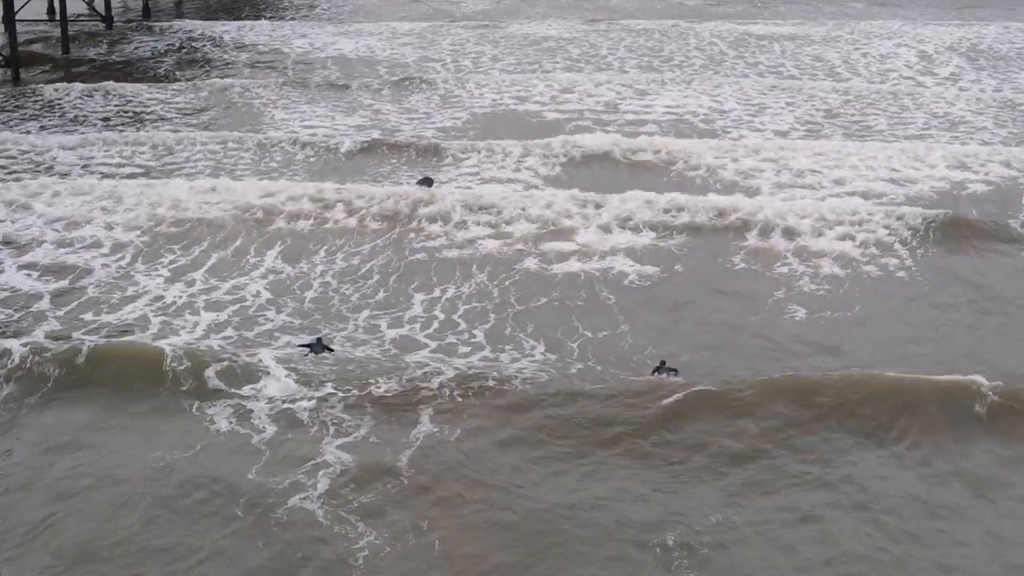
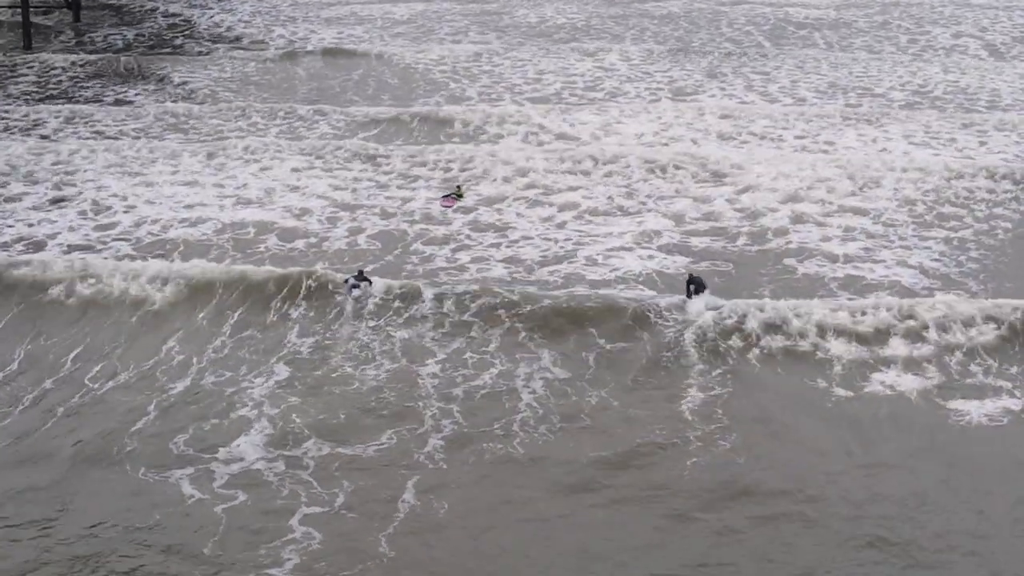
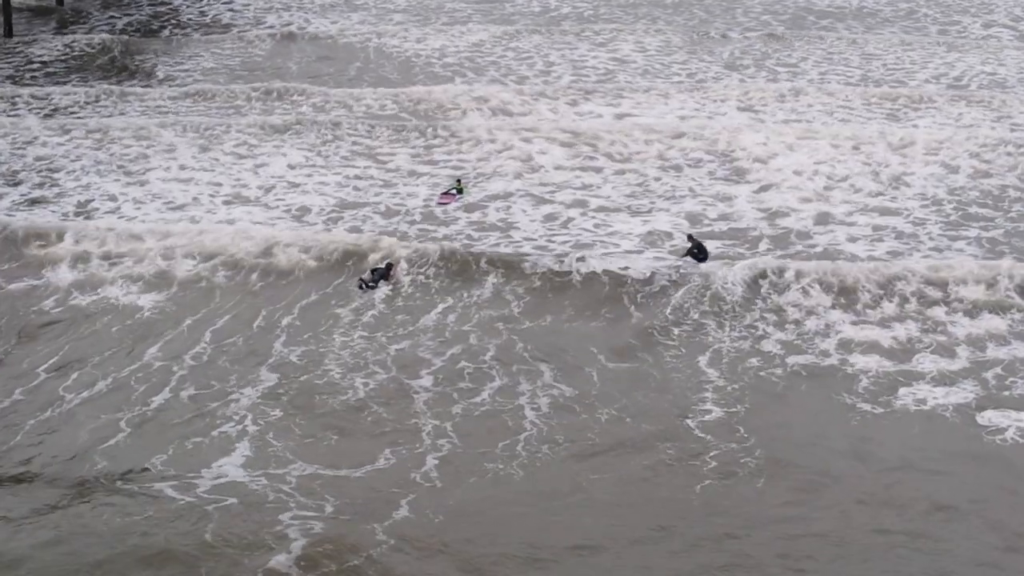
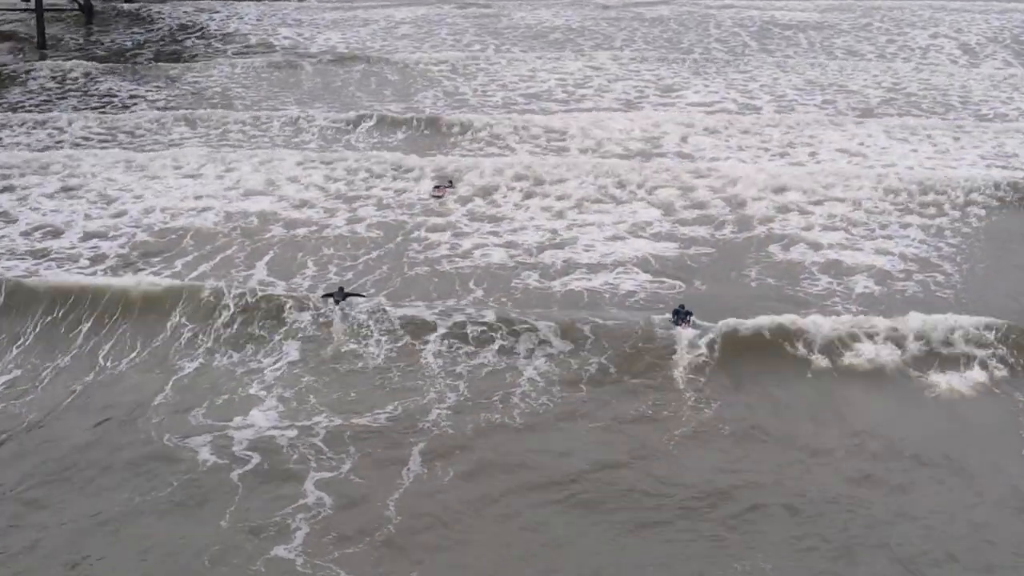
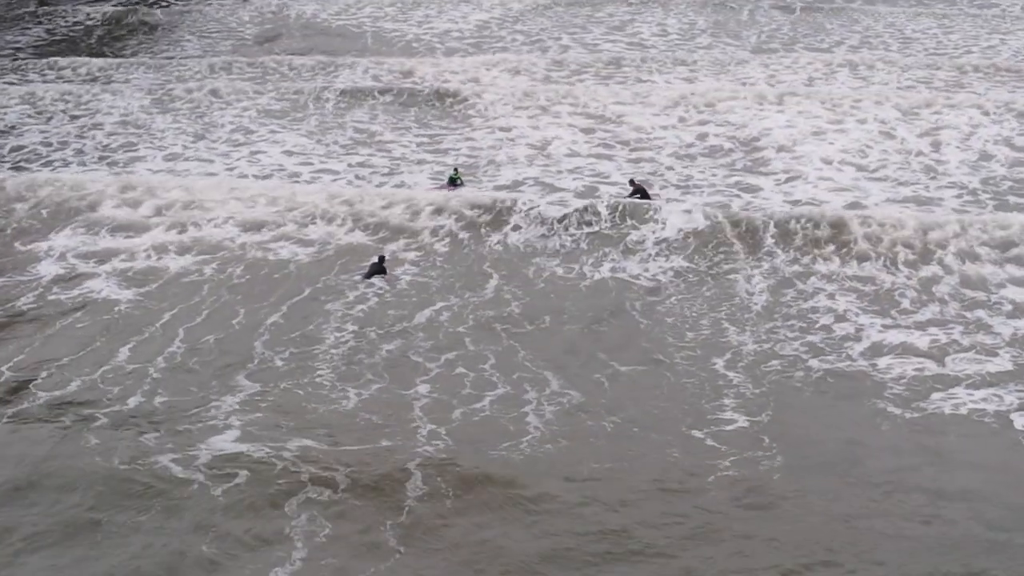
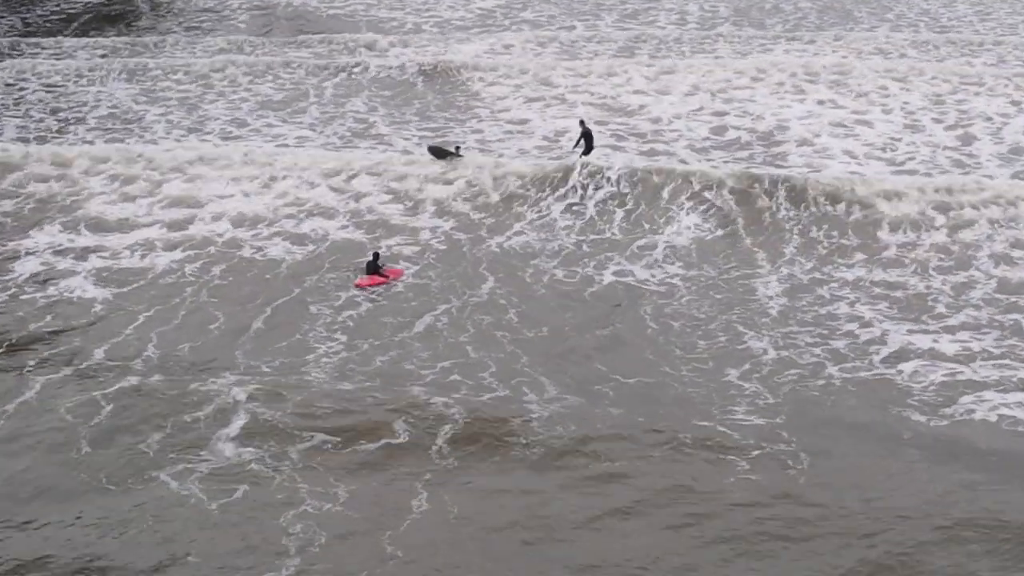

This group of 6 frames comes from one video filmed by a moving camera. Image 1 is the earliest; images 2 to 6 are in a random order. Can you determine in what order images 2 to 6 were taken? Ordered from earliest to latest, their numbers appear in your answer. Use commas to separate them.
4, 2, 3, 5, 6
